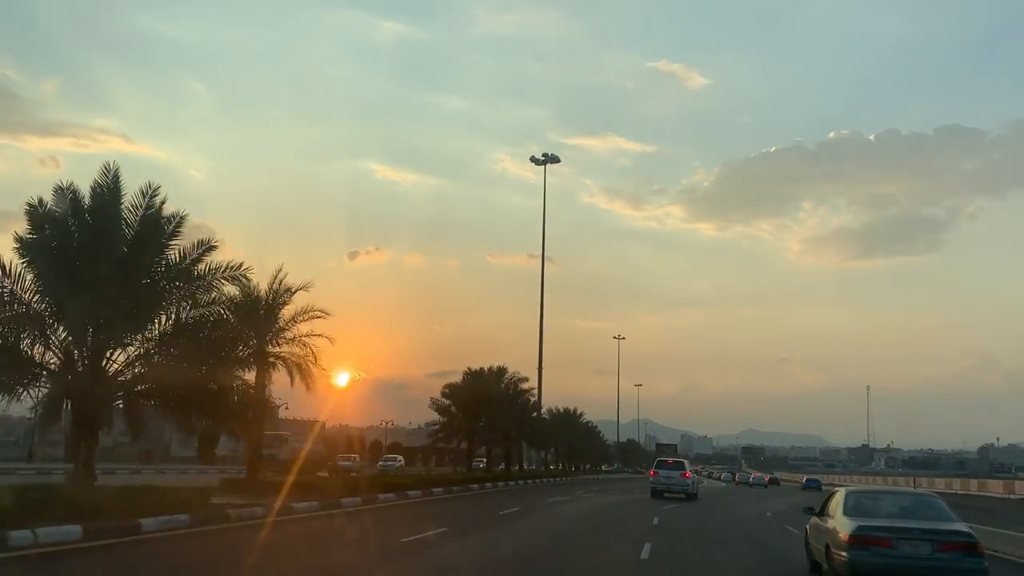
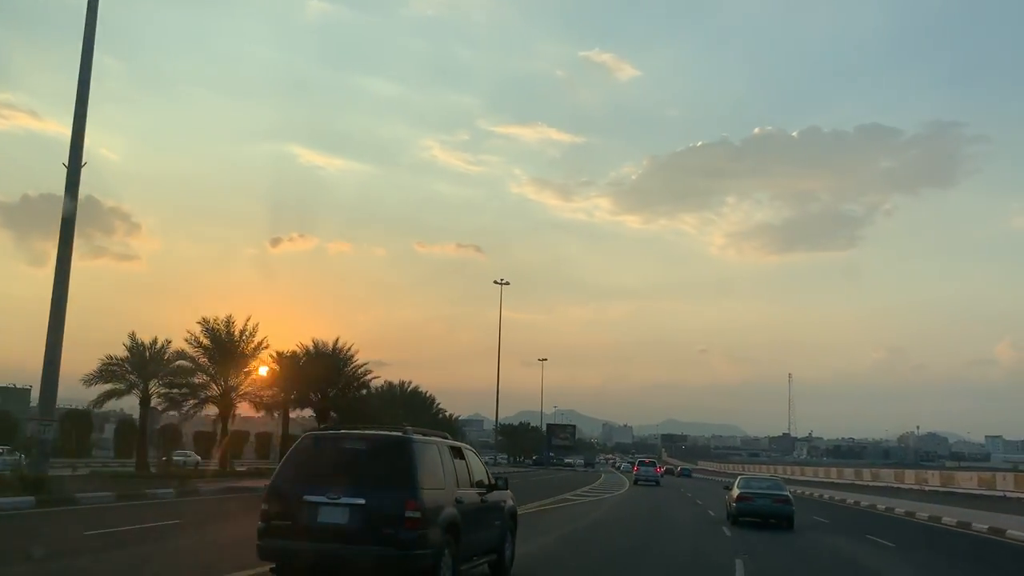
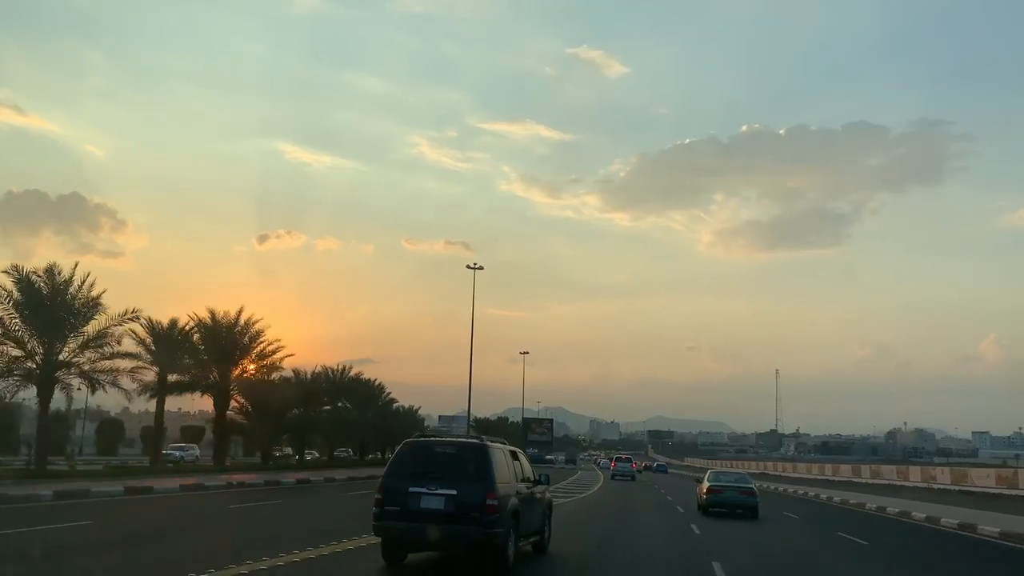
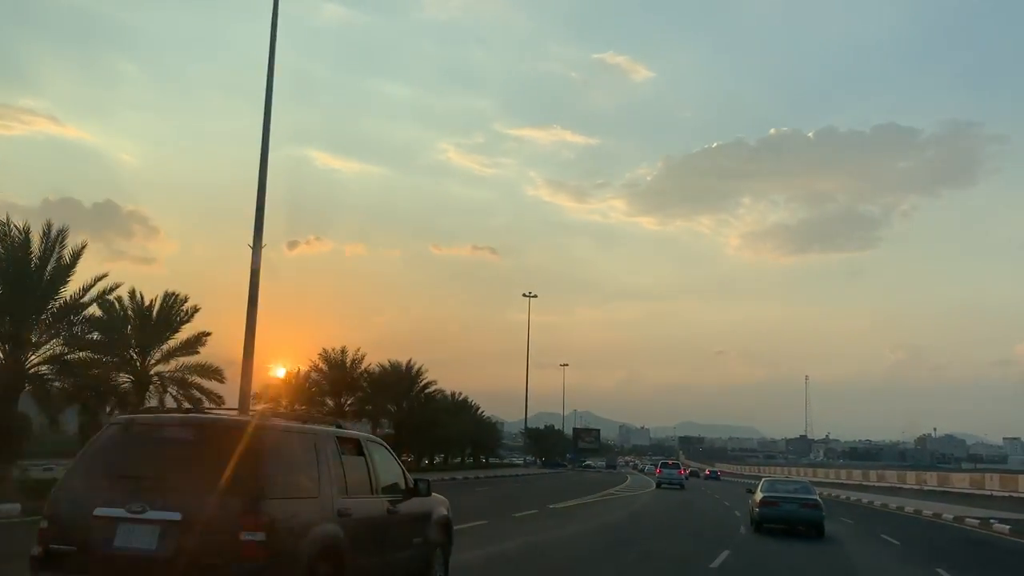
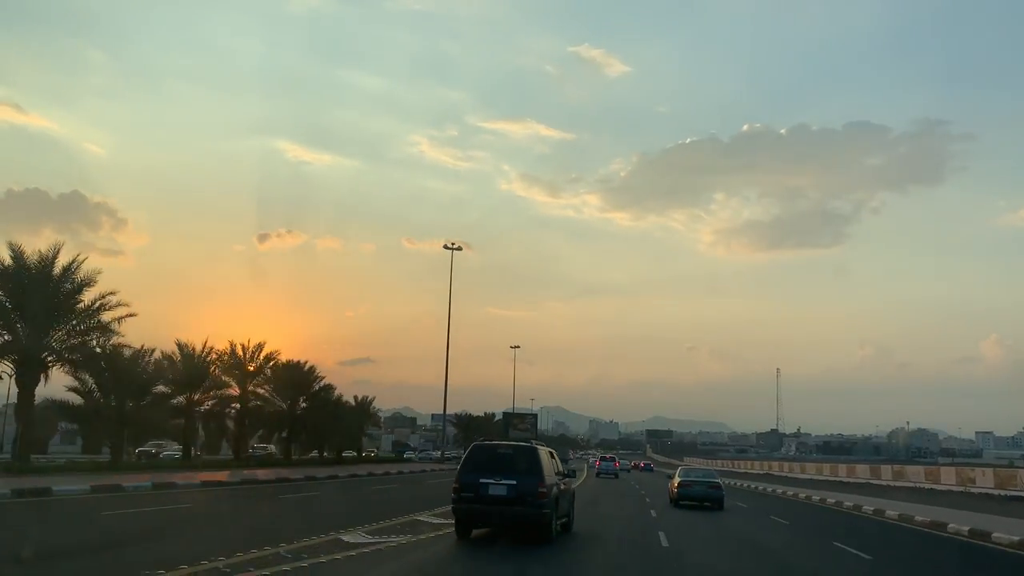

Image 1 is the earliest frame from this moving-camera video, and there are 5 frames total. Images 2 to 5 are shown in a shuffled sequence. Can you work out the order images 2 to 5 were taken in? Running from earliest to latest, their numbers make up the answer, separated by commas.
4, 2, 3, 5
